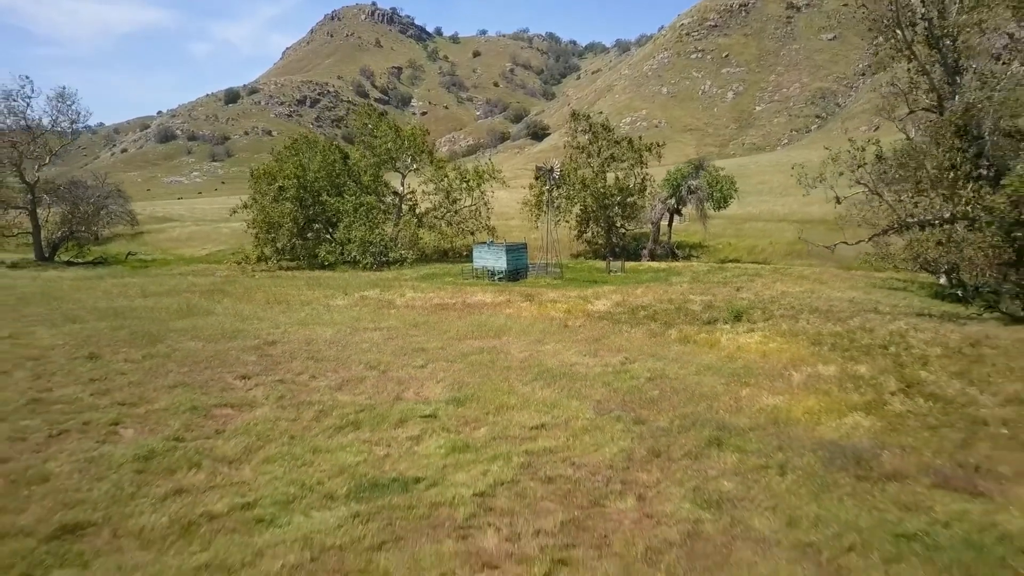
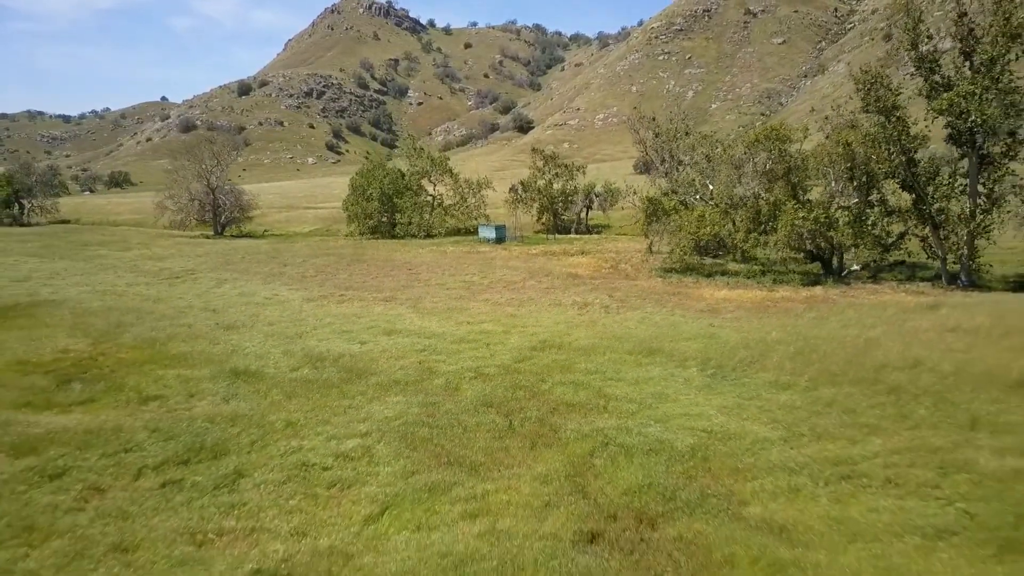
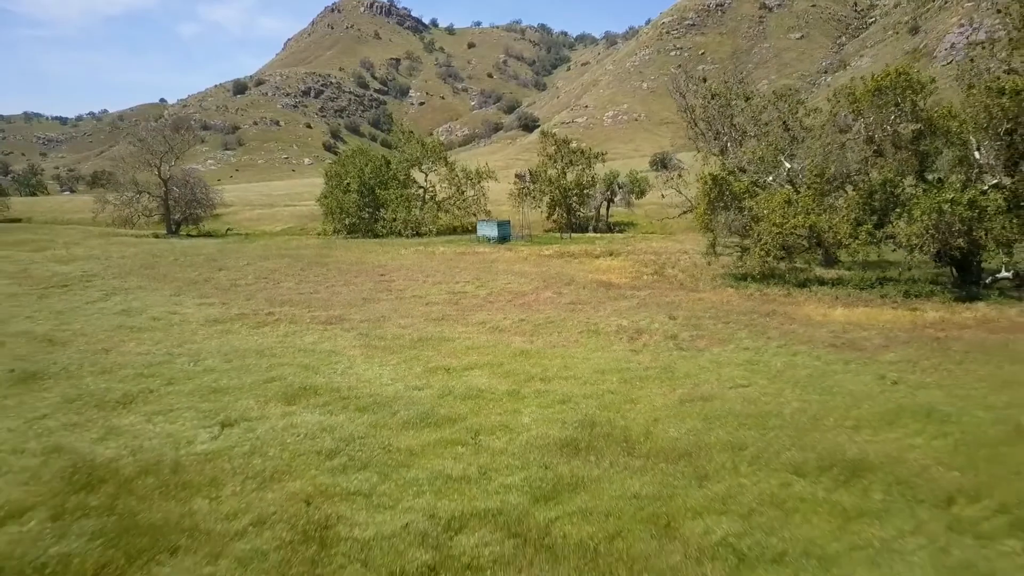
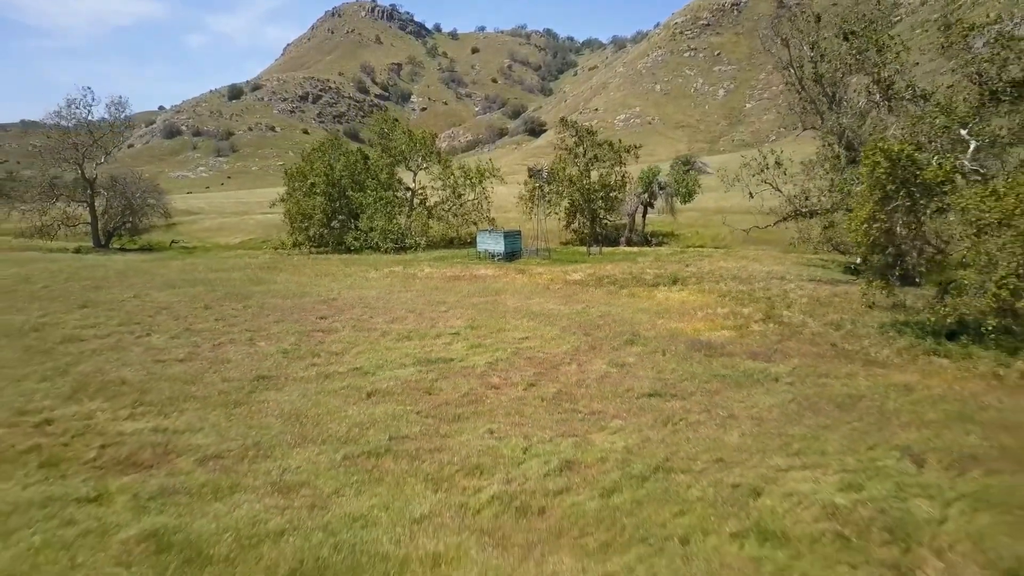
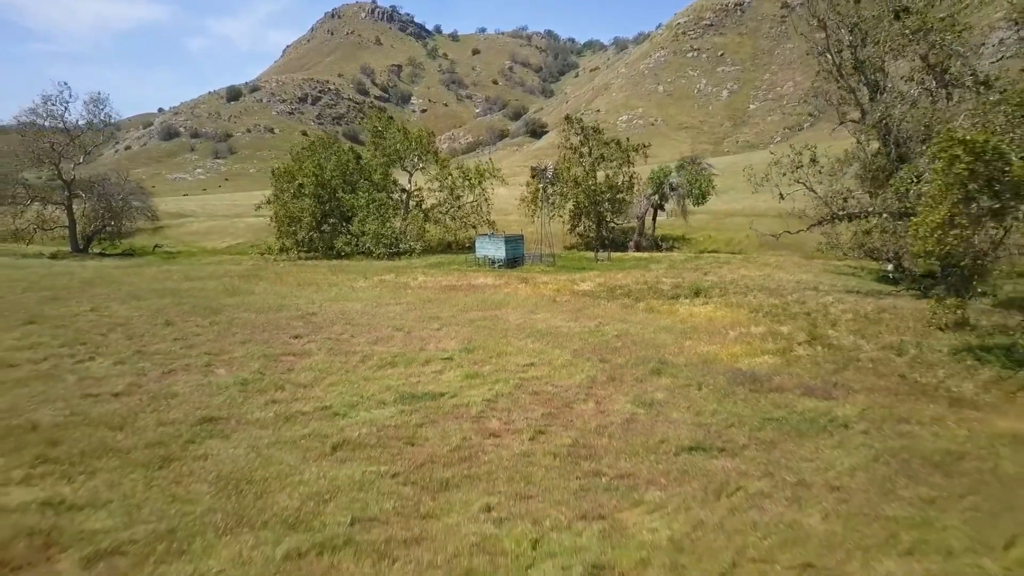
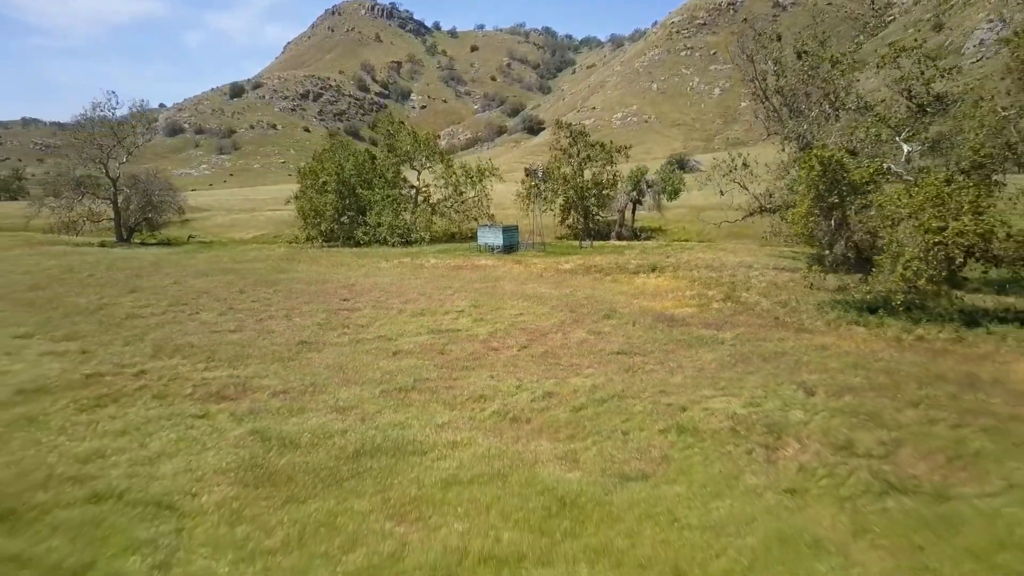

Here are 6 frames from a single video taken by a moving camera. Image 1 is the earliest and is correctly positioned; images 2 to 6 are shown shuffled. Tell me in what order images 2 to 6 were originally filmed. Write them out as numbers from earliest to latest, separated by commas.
5, 4, 6, 3, 2
